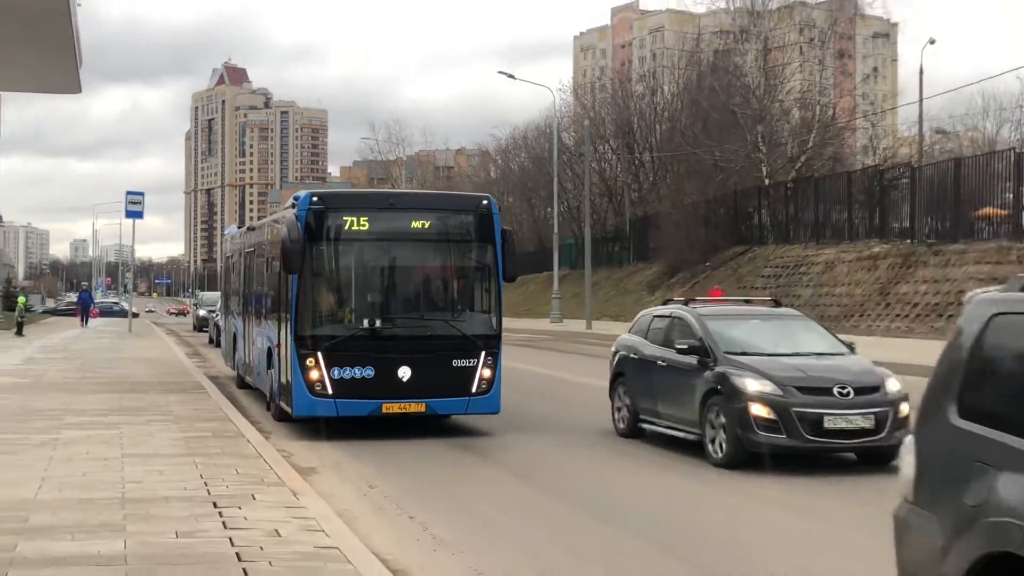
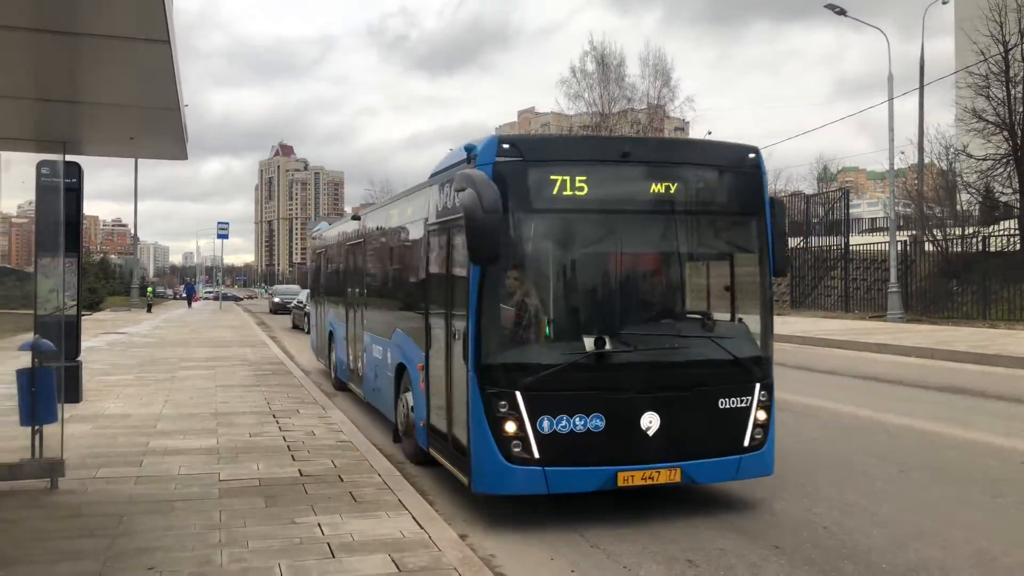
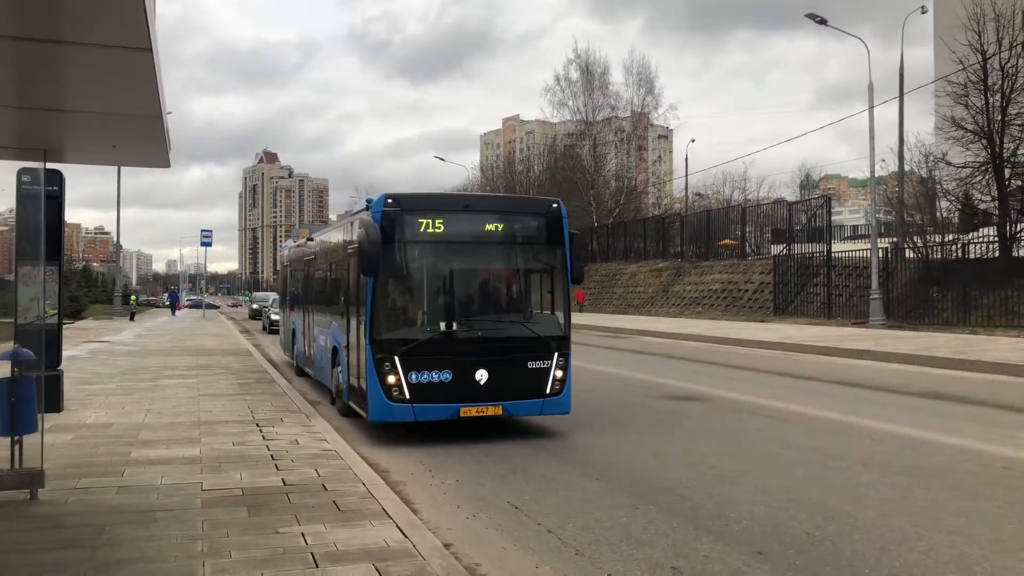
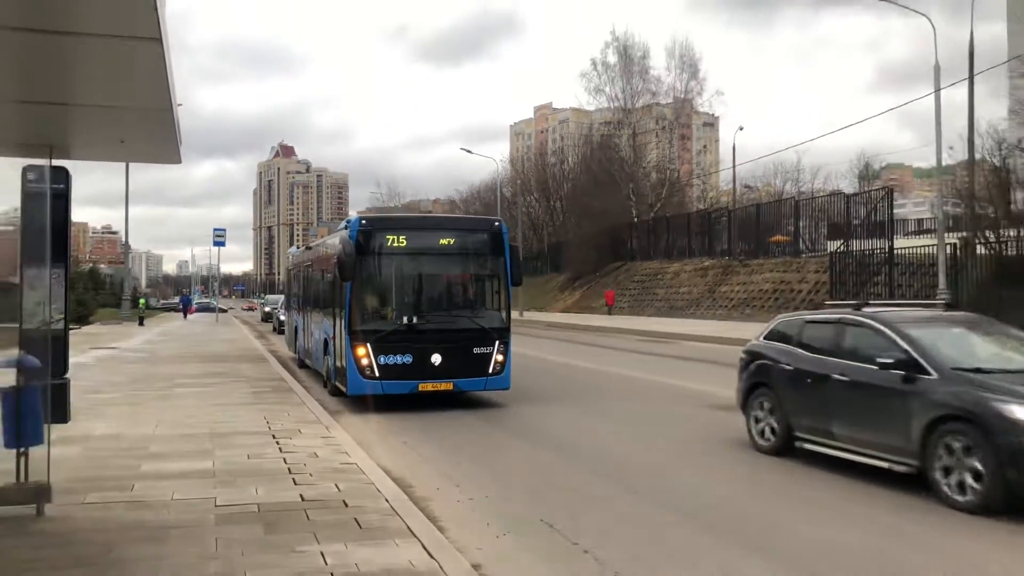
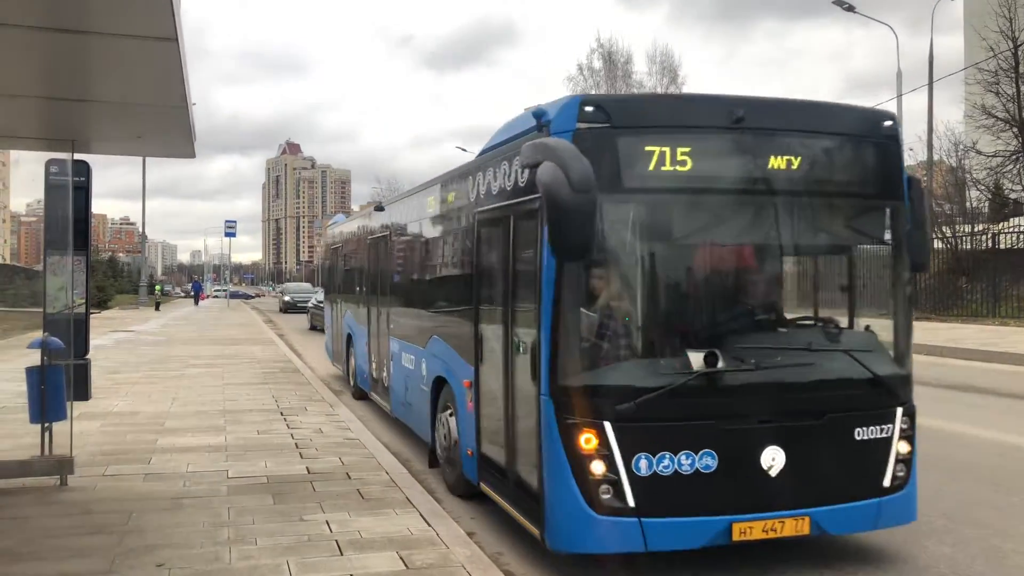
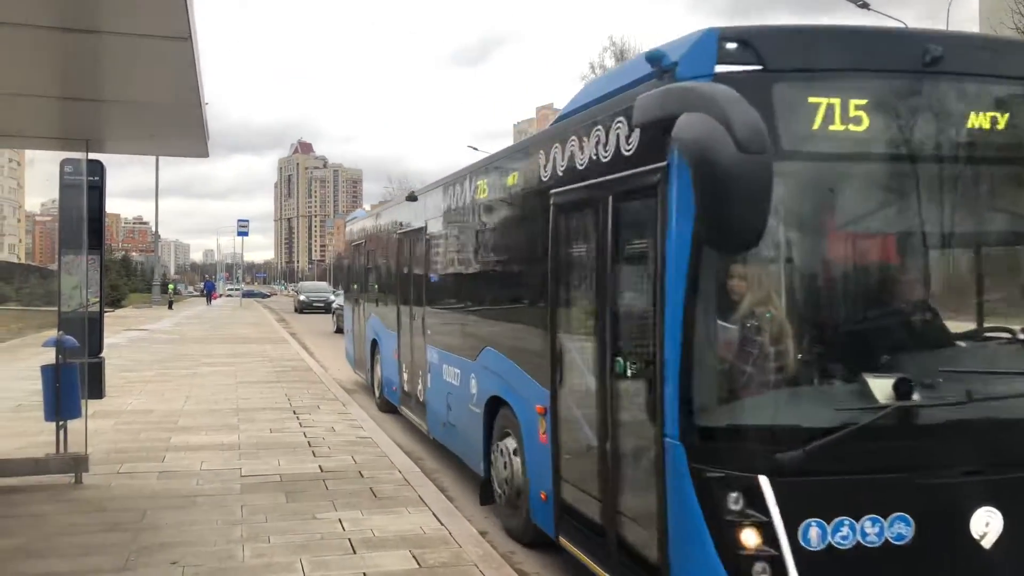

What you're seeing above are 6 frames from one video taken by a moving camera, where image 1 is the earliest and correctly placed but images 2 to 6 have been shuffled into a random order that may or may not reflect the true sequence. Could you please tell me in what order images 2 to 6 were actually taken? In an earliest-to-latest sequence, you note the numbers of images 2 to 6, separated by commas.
4, 3, 2, 5, 6
